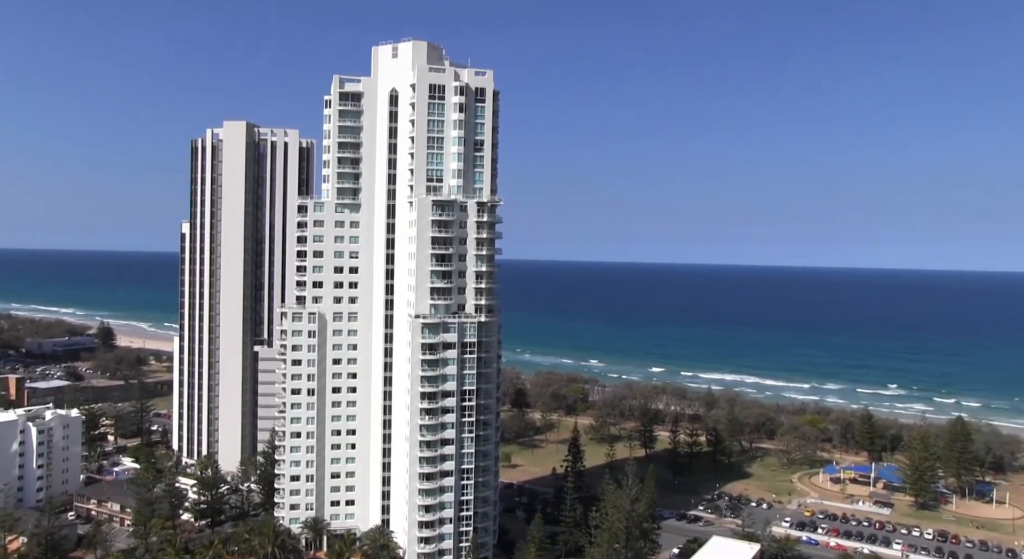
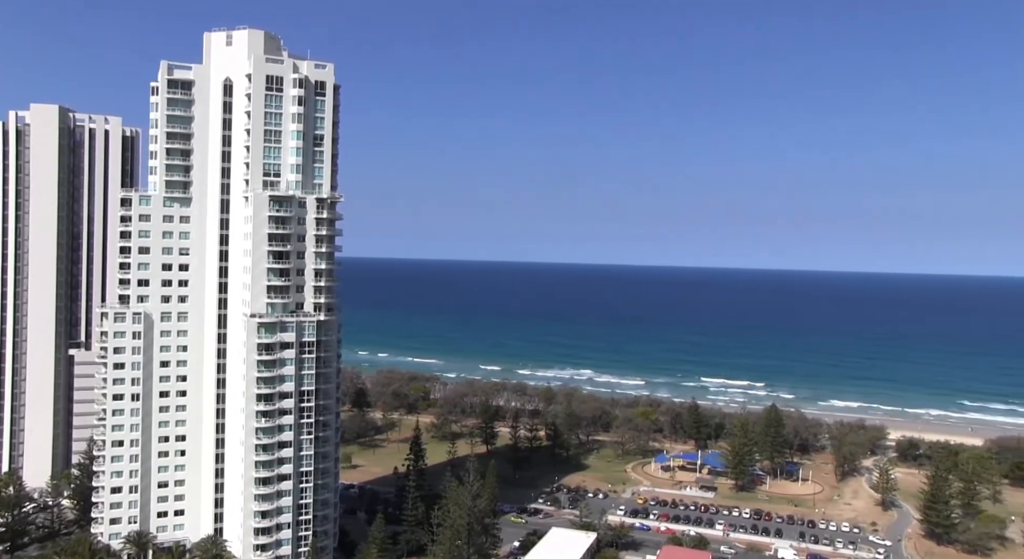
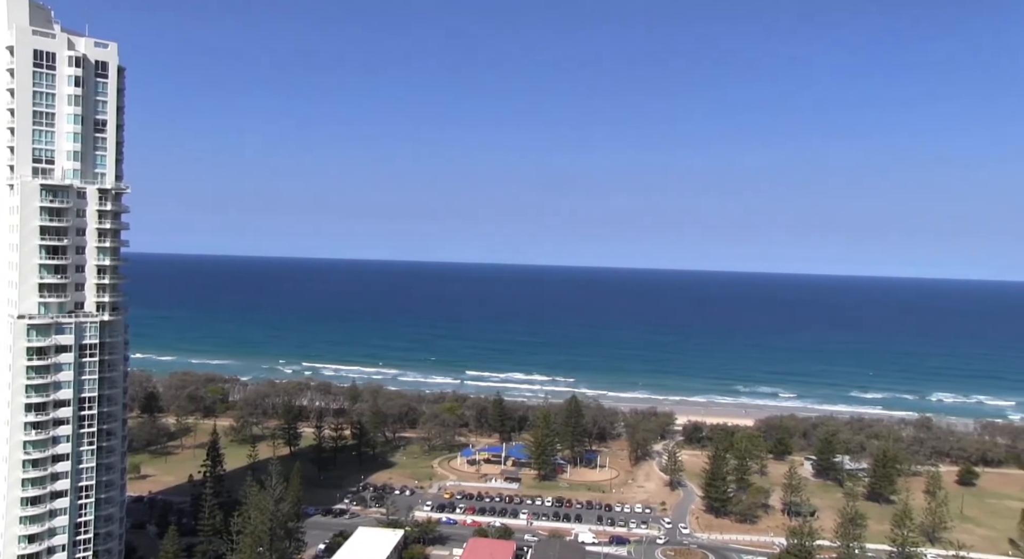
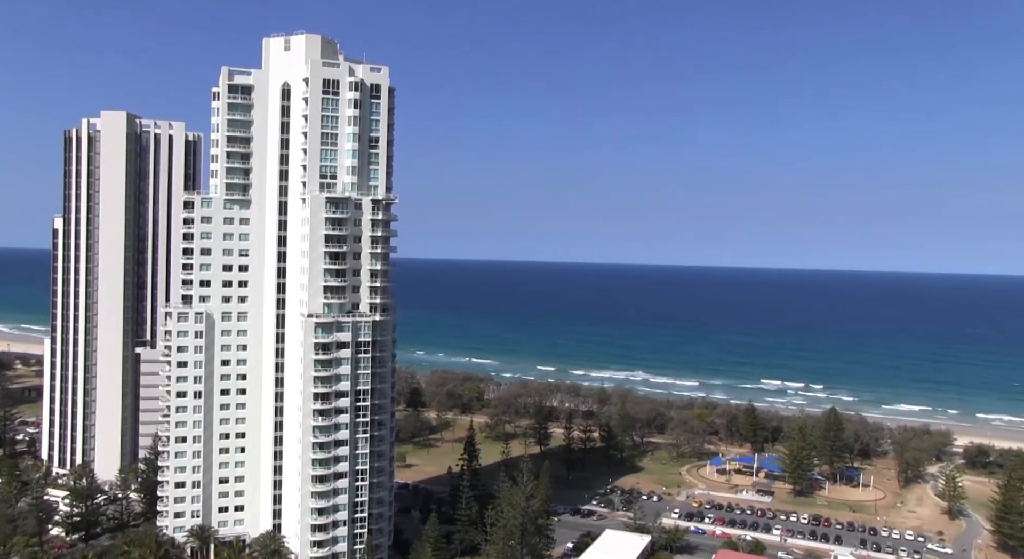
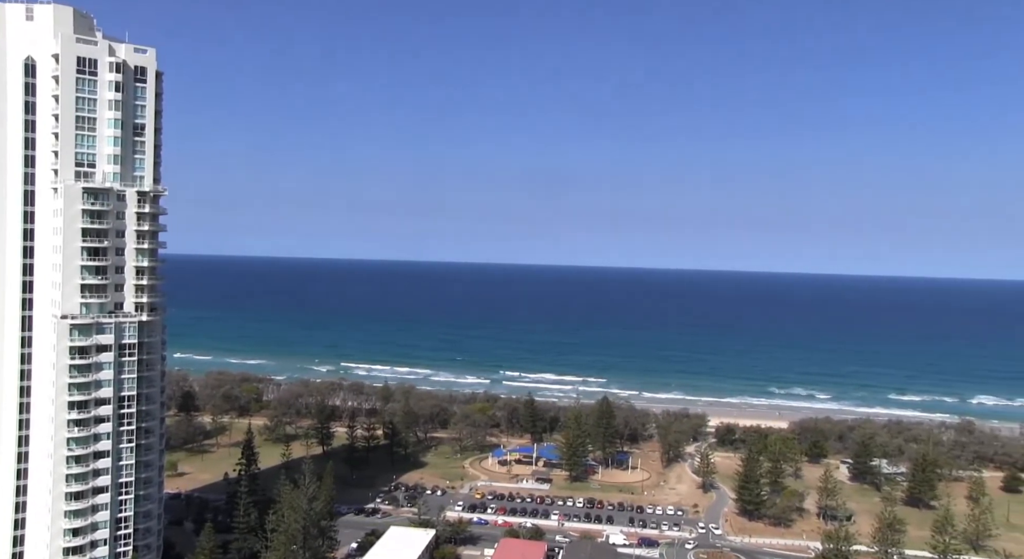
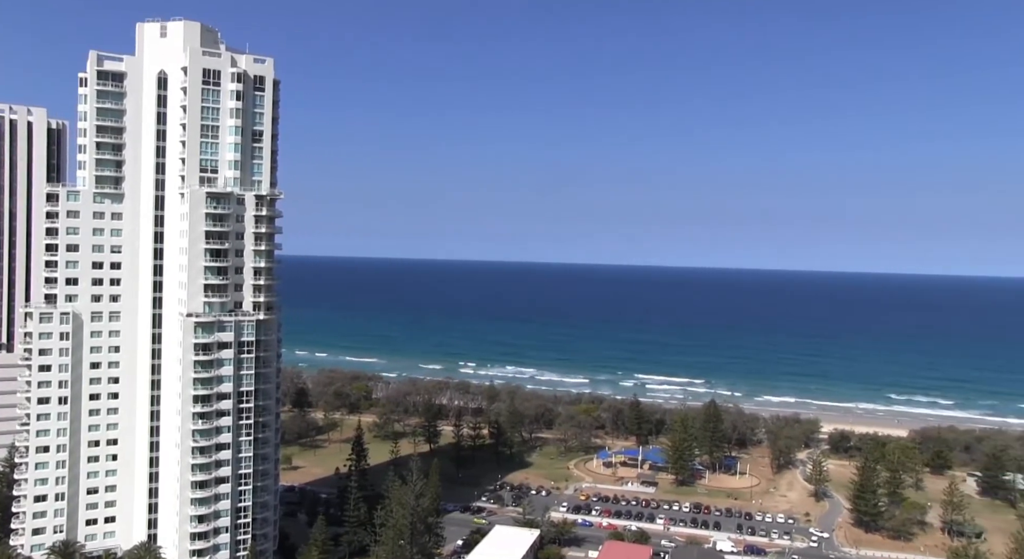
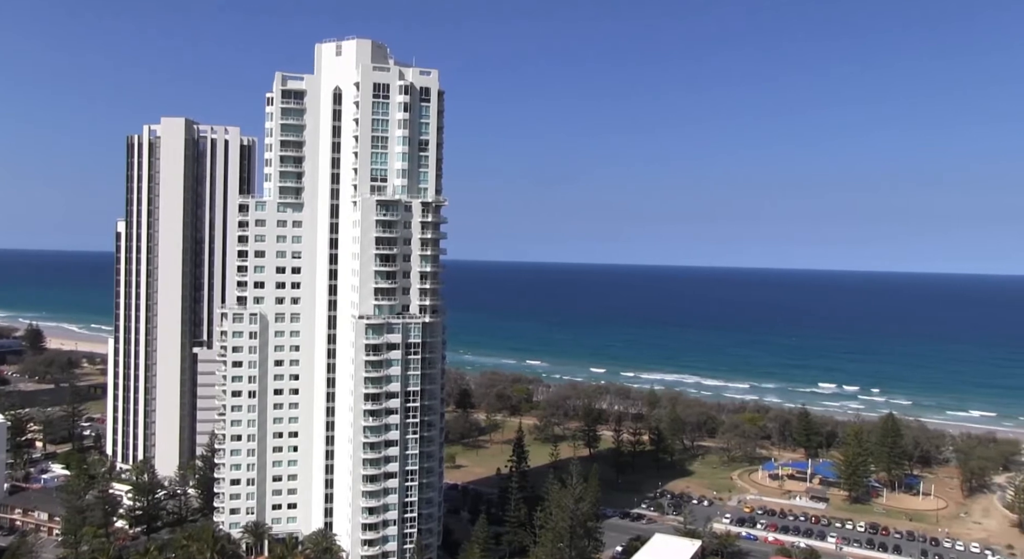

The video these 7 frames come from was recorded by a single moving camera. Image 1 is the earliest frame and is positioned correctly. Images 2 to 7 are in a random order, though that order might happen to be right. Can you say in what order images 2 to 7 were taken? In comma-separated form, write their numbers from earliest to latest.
7, 4, 2, 6, 5, 3
